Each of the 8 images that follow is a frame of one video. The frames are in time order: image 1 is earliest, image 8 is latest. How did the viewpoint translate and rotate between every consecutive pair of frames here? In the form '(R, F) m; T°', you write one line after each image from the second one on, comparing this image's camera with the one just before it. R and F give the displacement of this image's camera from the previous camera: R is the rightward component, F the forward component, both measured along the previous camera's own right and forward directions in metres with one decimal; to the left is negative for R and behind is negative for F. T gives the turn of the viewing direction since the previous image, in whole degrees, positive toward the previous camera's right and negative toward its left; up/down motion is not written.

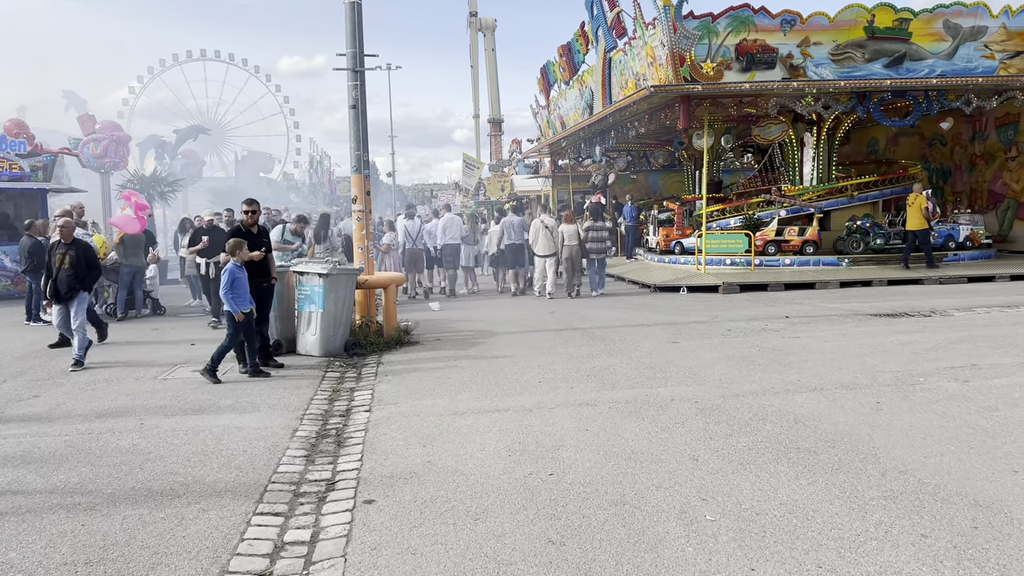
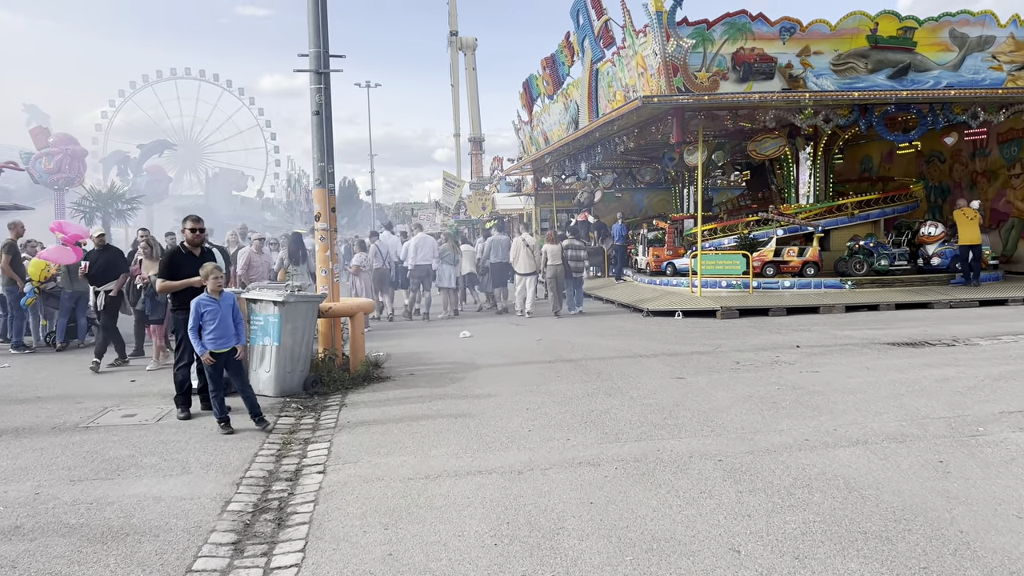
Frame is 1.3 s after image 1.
(0.0, +1.0) m; +1°
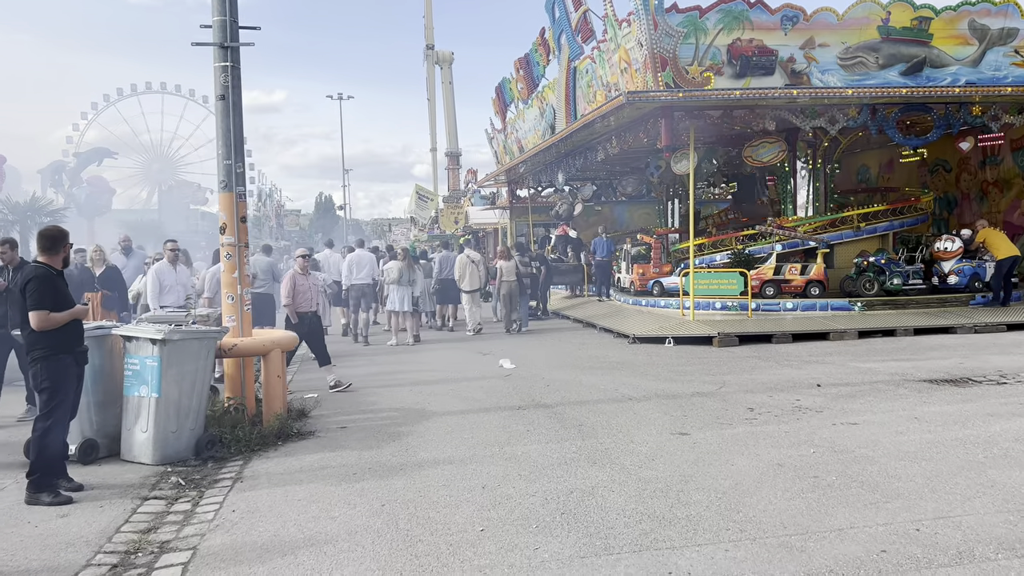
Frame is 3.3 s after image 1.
(+0.2, +1.7) m; +1°
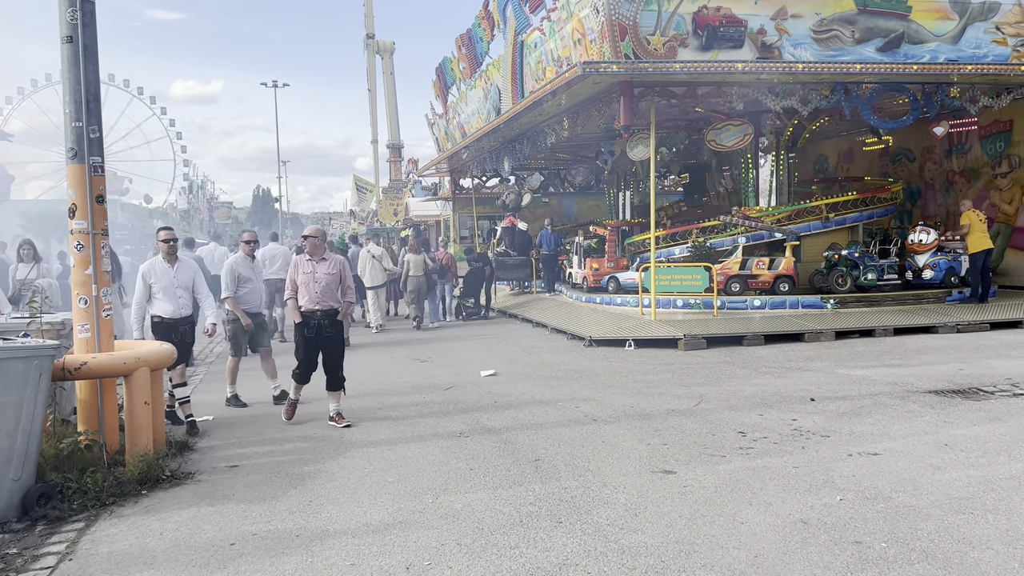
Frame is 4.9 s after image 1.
(0.0, +1.4) m; +4°
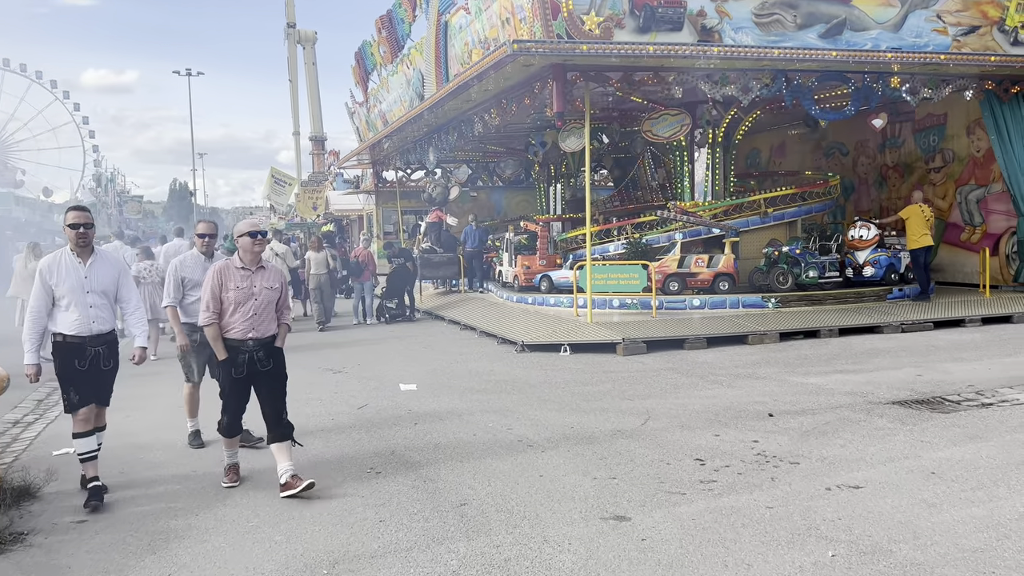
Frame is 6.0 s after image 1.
(+0.1, +0.9) m; +5°
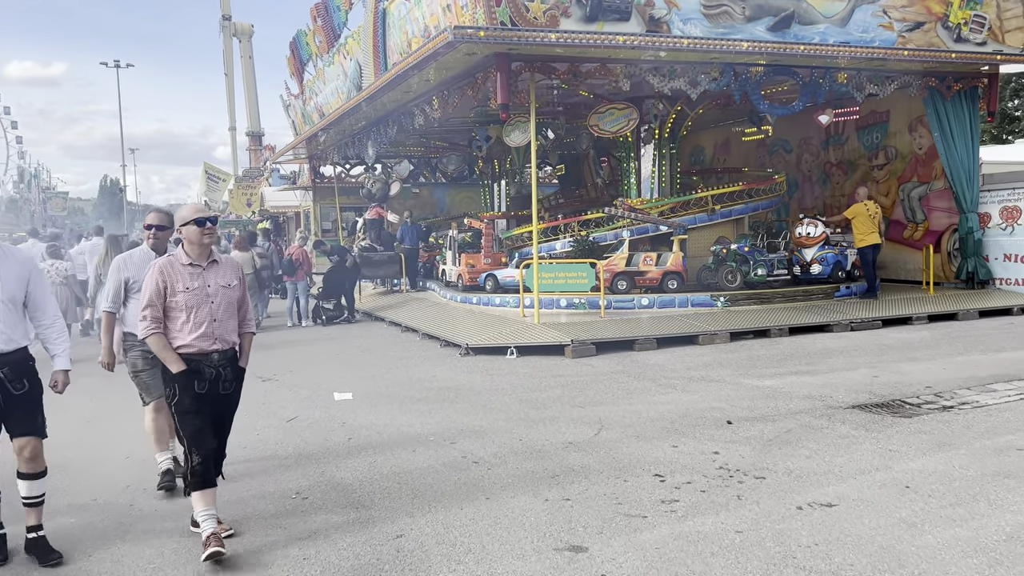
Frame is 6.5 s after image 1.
(0.0, +0.5) m; +4°
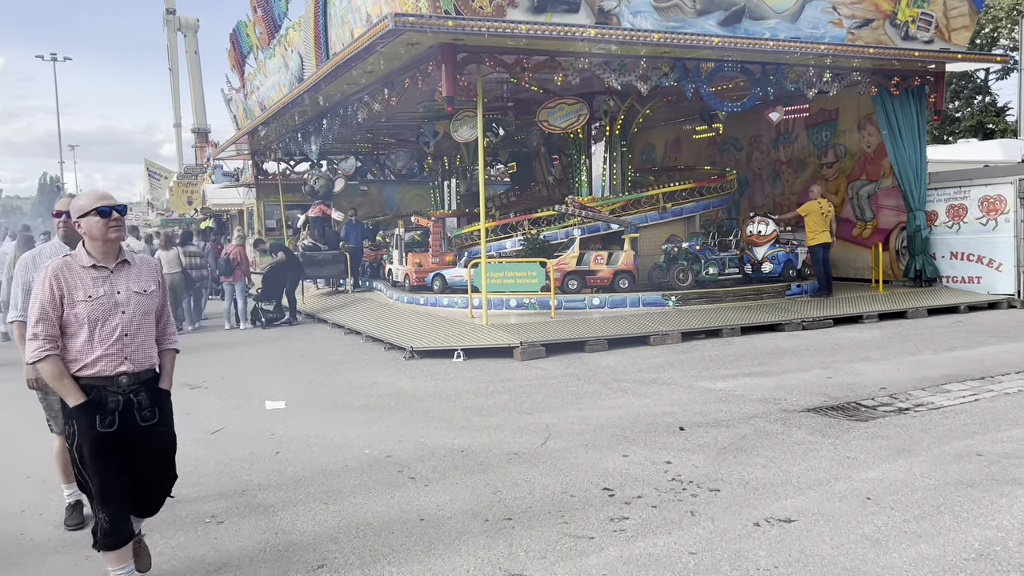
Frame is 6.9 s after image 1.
(+0.1, +0.3) m; +3°
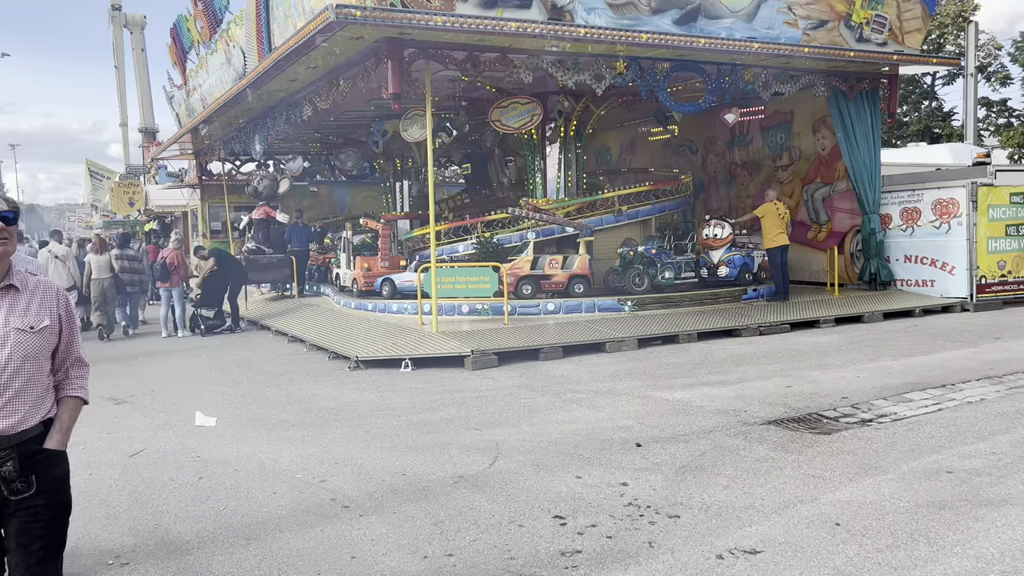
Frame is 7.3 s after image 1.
(+0.1, +0.4) m; +3°
